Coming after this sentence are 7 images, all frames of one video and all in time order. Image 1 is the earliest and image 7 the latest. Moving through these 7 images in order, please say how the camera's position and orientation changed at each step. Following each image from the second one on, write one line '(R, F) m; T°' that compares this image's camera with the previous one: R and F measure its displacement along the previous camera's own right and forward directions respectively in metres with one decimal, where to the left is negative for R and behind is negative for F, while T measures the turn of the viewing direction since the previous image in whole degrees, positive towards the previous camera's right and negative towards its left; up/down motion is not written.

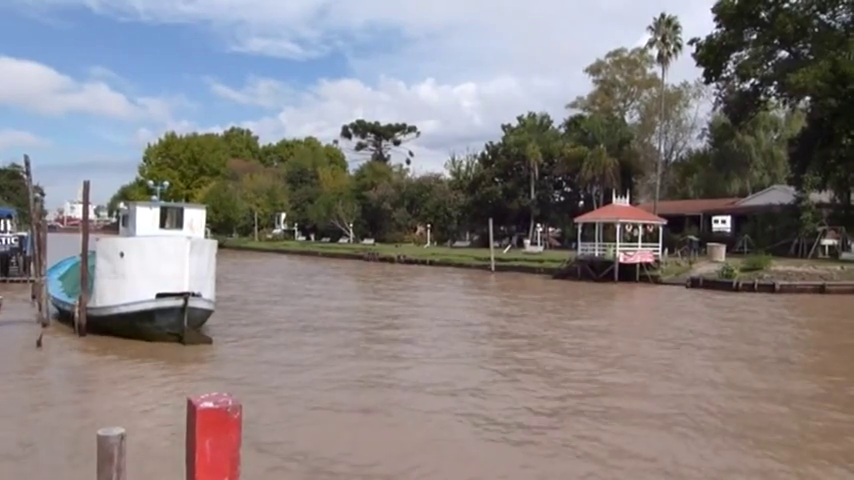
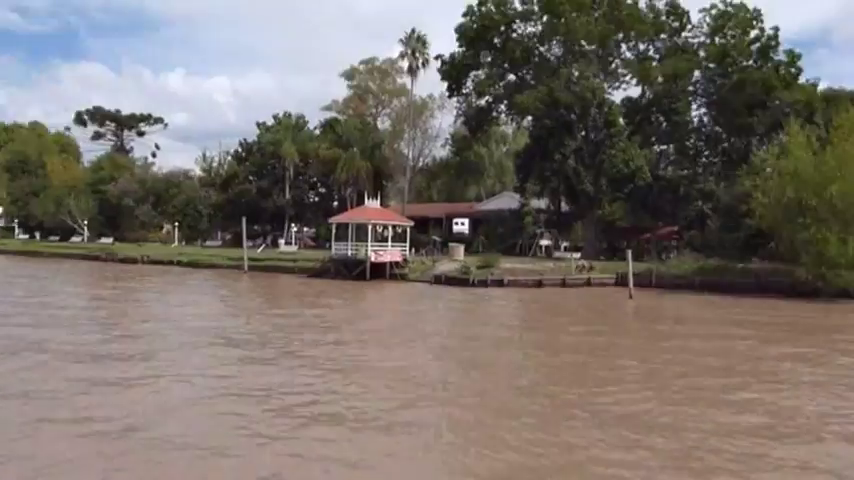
(-2.6, -2.1) m; -8°
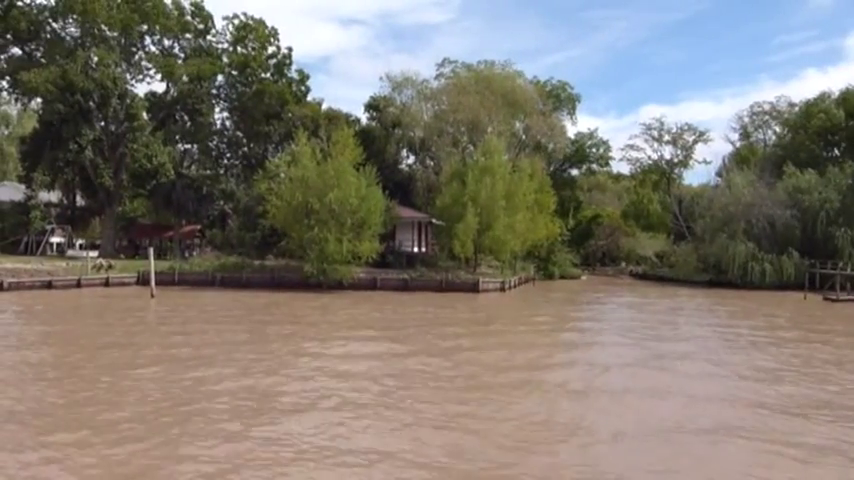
(+4.2, +3.5) m; 0°
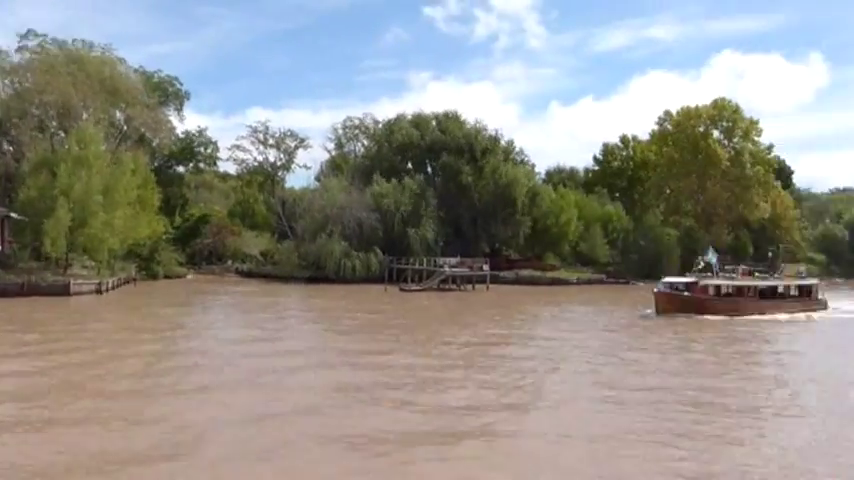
(-0.7, +0.9) m; -13°
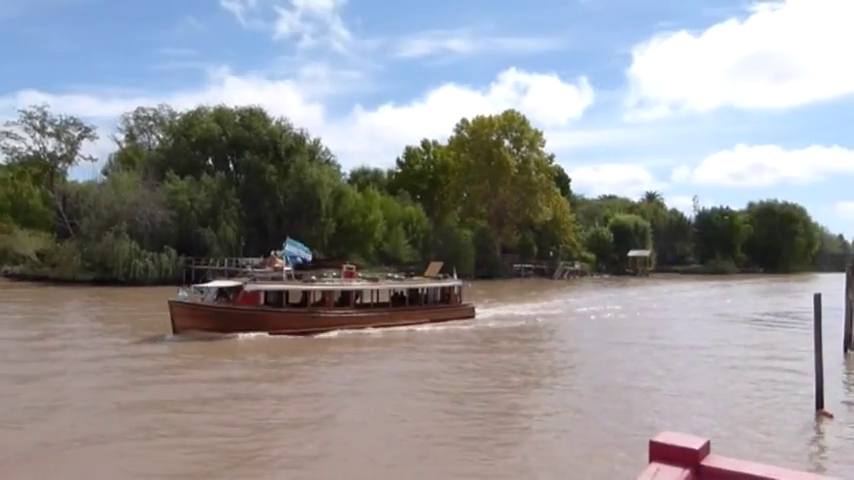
(0.0, -0.2) m; +16°
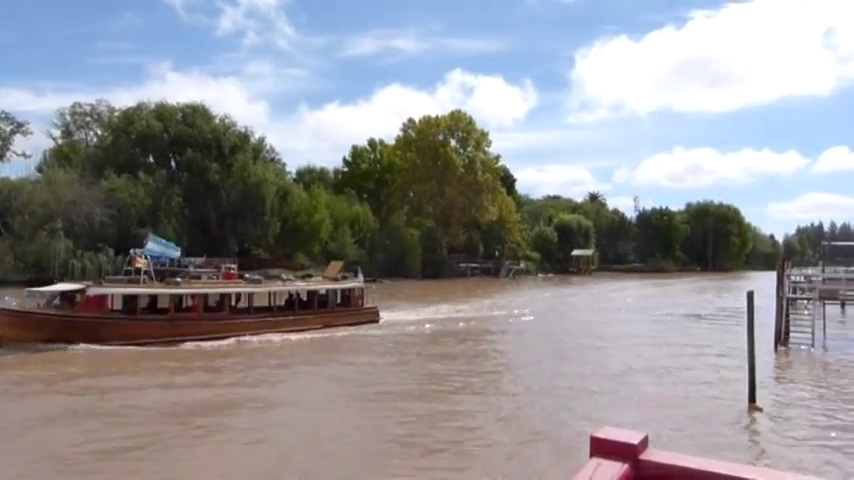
(0.0, -0.1) m; +4°
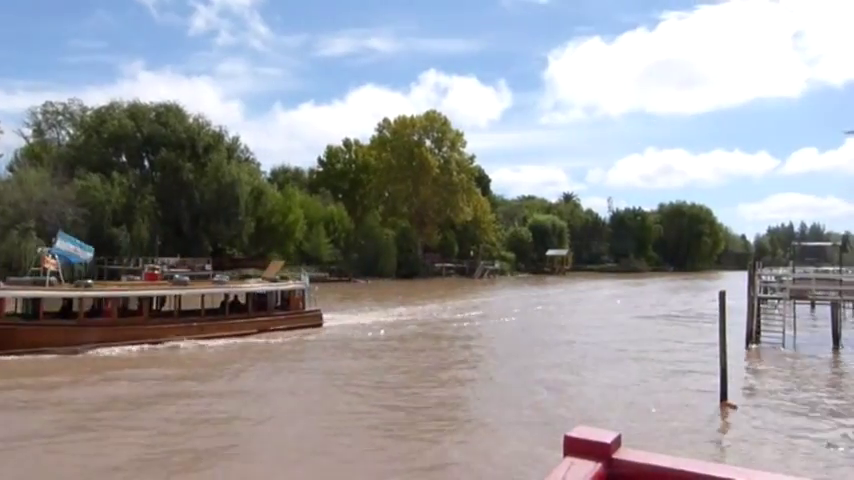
(0.0, -0.3) m; +2°
